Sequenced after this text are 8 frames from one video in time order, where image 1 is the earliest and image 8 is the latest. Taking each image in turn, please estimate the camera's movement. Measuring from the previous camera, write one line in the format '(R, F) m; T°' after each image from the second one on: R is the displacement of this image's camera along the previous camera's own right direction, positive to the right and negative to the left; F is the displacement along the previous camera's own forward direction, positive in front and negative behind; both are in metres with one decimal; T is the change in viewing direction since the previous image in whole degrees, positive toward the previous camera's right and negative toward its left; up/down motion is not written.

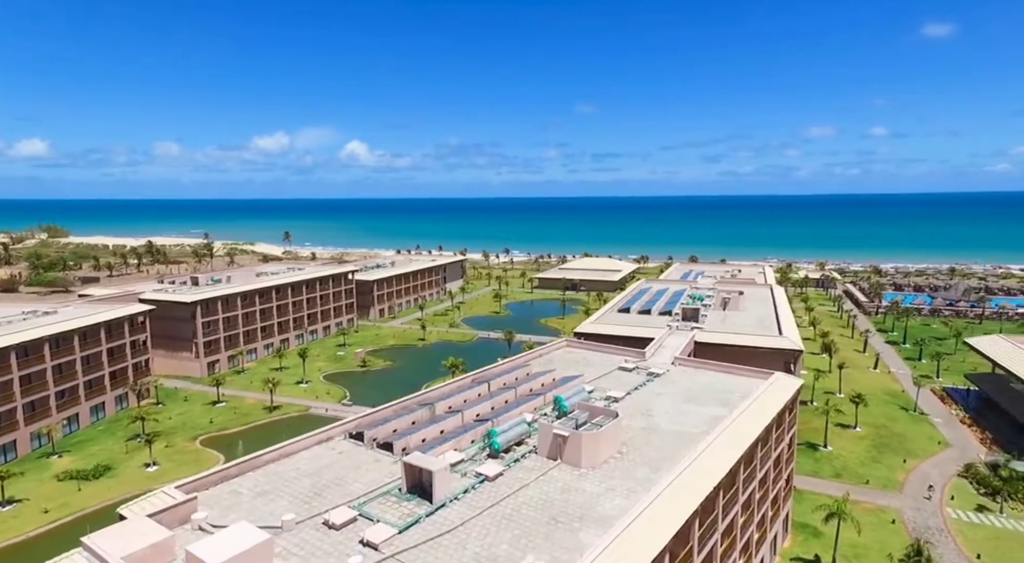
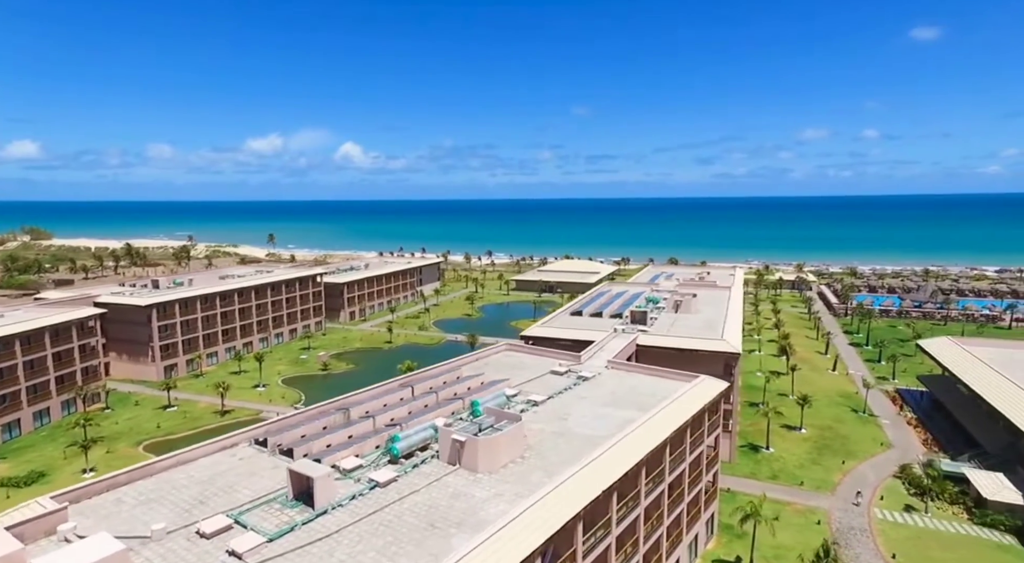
(+3.4, 0.0) m; +1°
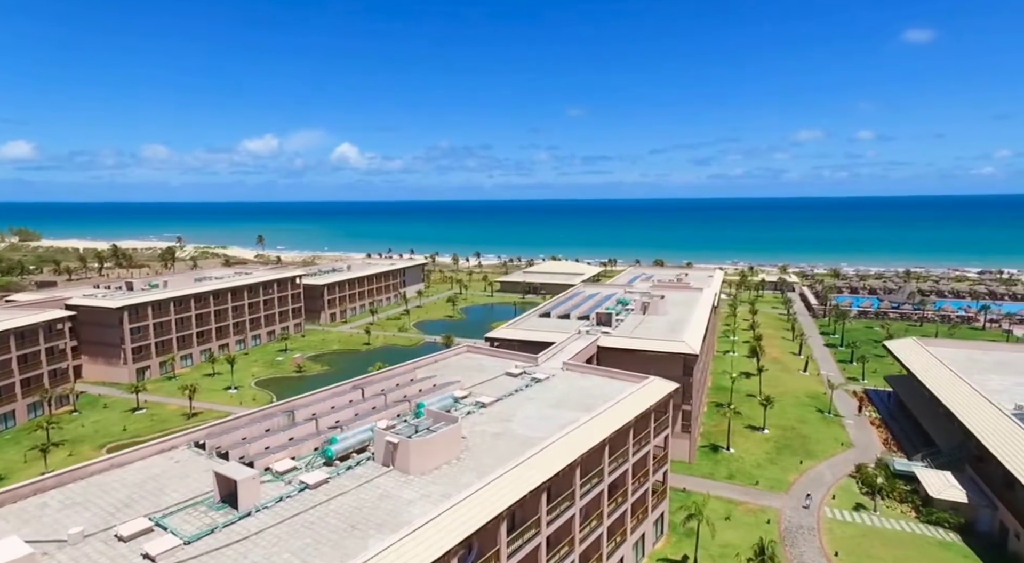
(+2.2, -0.3) m; +1°
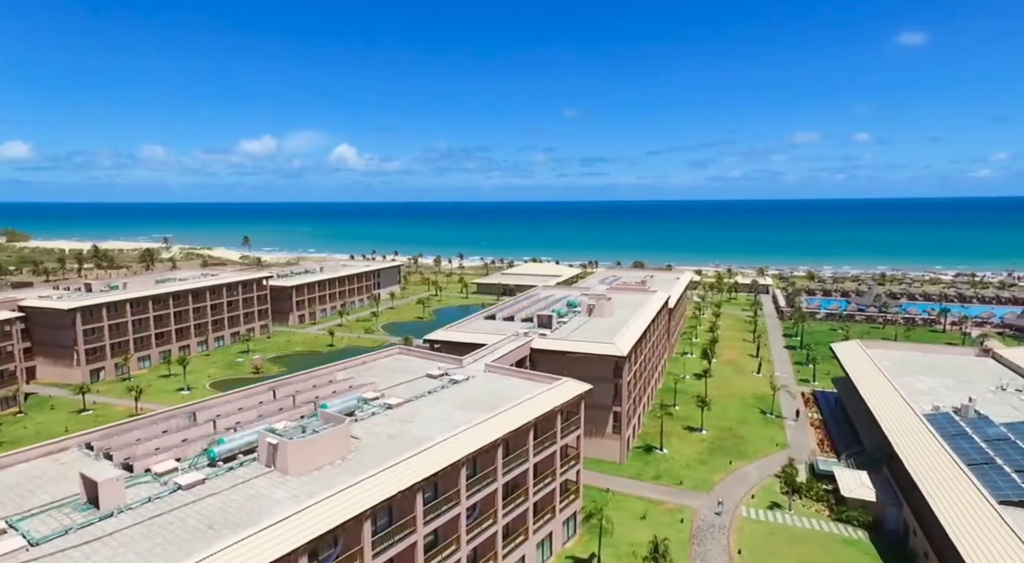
(+4.2, -0.5) m; +1°
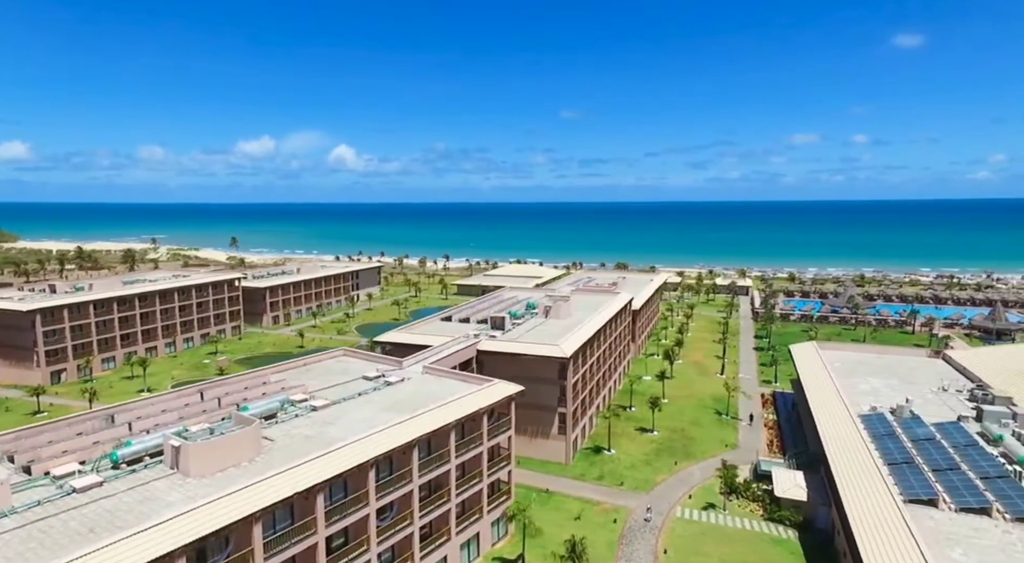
(+3.4, -0.2) m; +1°
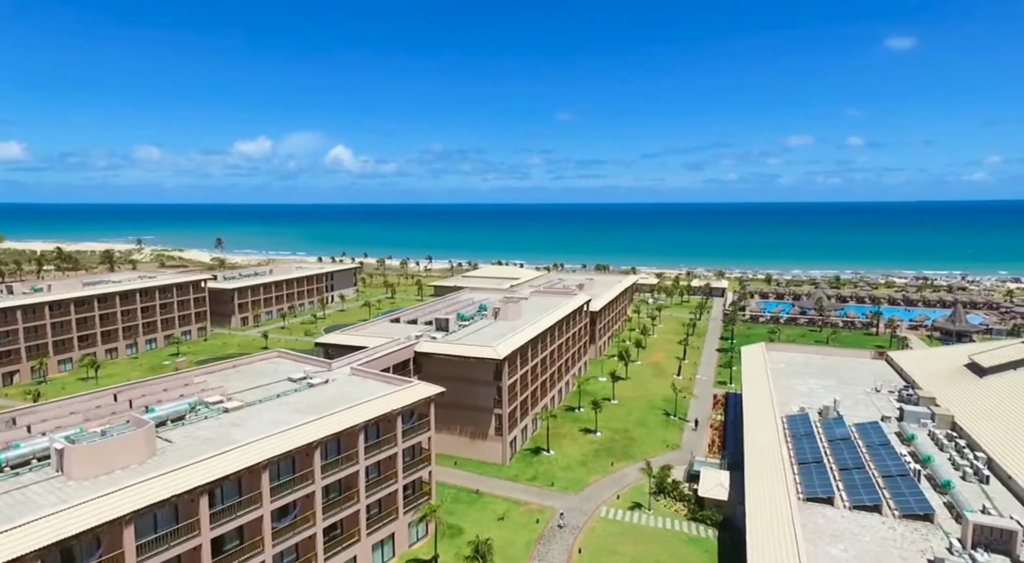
(+4.0, -0.3) m; +1°
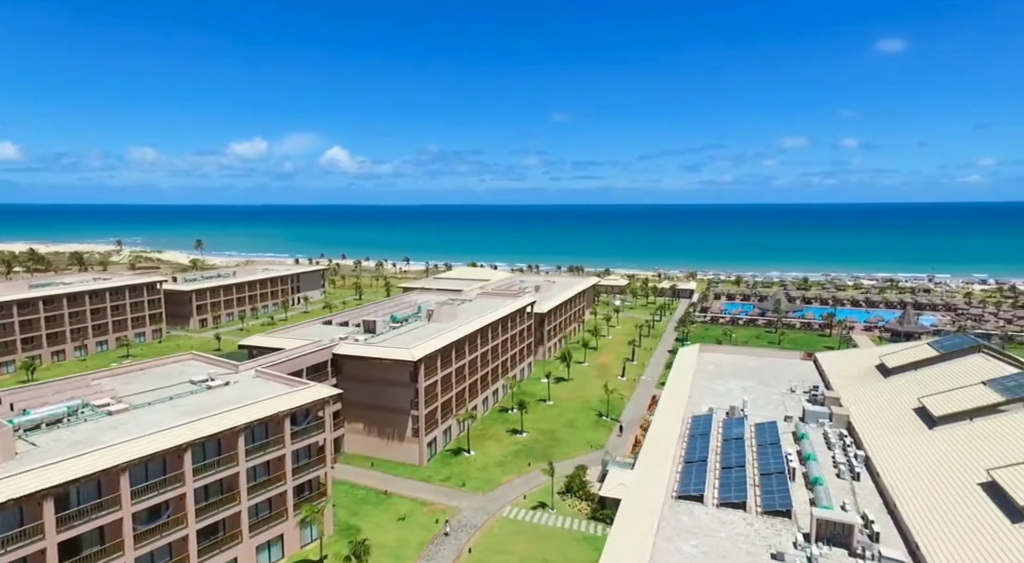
(+5.2, -0.5) m; +1°
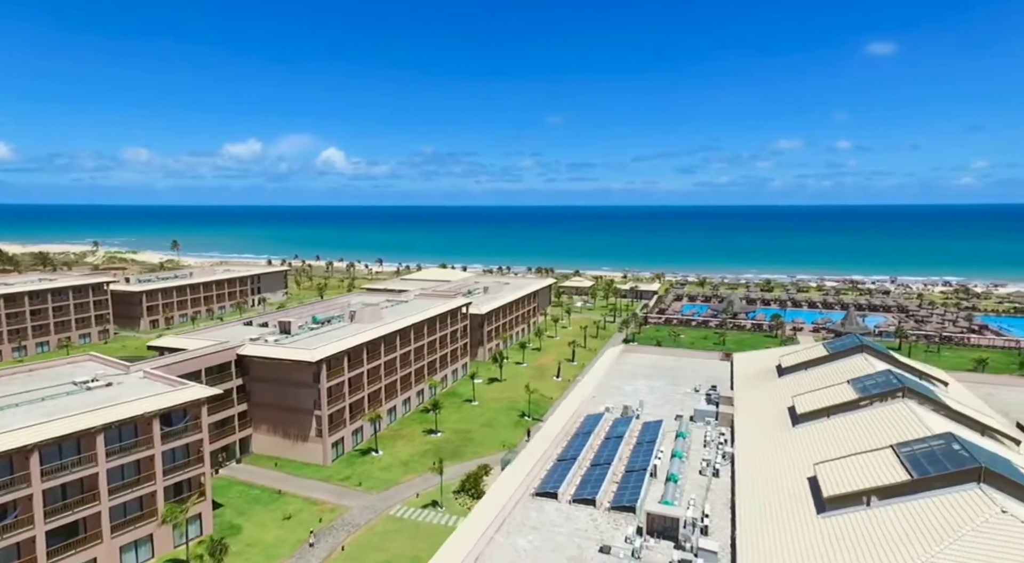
(+6.1, -0.6) m; +2°
